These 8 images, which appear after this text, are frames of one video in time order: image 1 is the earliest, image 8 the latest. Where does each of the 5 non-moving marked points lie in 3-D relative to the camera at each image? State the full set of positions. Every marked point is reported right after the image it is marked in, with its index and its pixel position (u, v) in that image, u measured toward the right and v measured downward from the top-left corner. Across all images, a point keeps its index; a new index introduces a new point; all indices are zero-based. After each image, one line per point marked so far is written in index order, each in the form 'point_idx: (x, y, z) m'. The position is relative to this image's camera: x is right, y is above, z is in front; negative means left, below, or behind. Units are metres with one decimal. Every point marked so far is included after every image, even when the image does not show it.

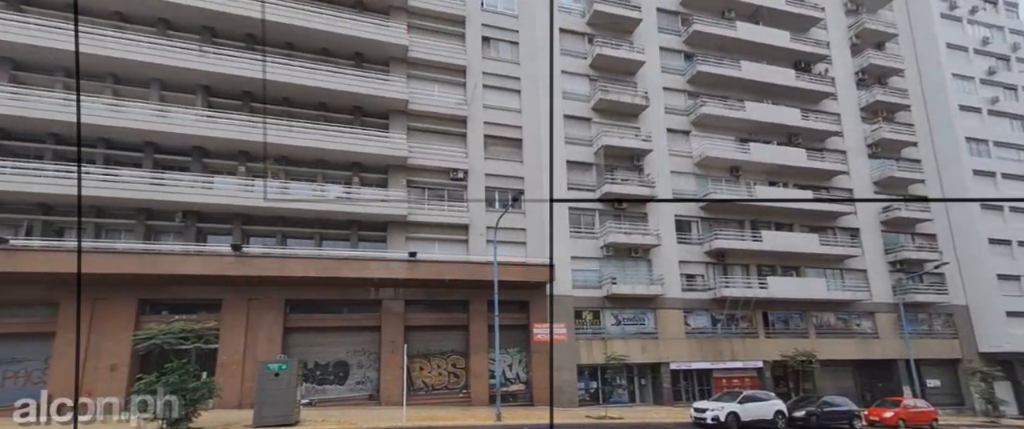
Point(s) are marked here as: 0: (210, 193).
0: (-11.9, +0.8, +19.5) m
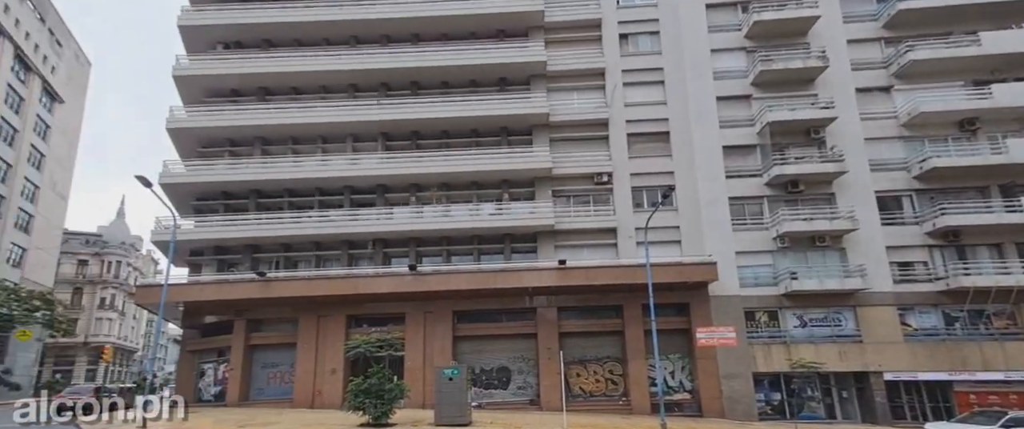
0: (-5.7, -0.4, +22.9) m
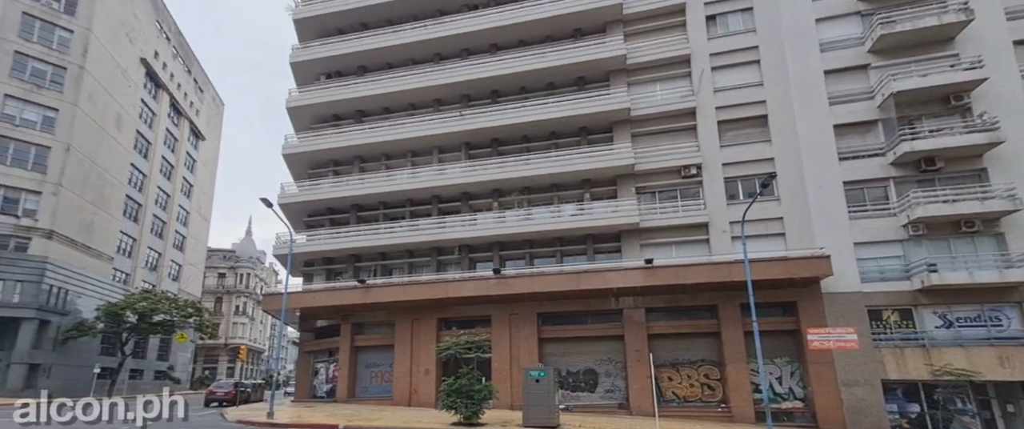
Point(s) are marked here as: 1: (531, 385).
0: (-1.8, -0.7, +23.5) m
1: (+0.6, -4.9, +14.2) m
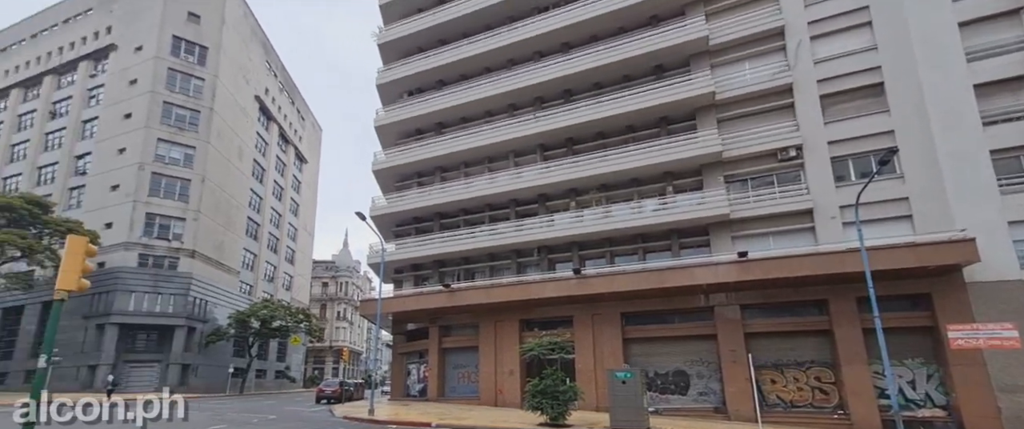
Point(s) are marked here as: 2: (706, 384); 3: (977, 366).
0: (+2.0, -0.6, +23.2) m
1: (+2.9, -4.7, +13.5) m
2: (+7.5, -6.5, +18.8) m
3: (+14.2, -4.7, +15.2) m
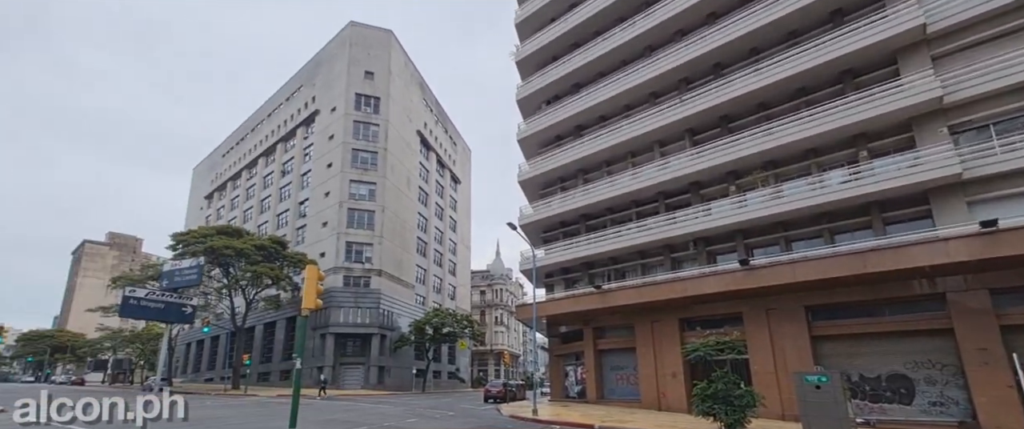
0: (+8.6, -0.1, +21.1) m
1: (+7.0, -4.2, +11.5) m
2: (+13.0, -5.6, +15.2) m
3: (+18.2, -3.3, +9.9) m
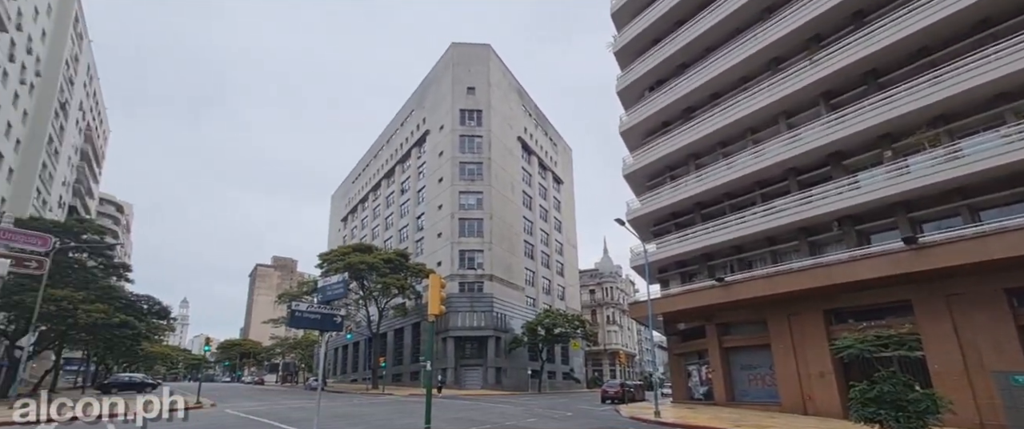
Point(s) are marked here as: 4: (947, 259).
0: (+12.8, +0.8, +18.2) m
1: (+9.5, -3.4, +9.2) m
2: (+16.3, -4.4, +11.5) m
3: (+20.1, -1.8, +5.2) m
4: (+13.0, -1.3, +14.8) m
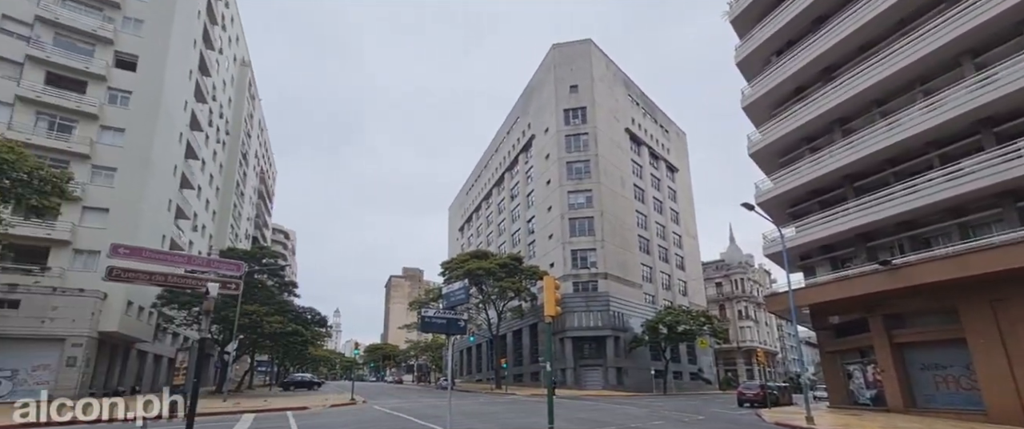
0: (+16.8, +2.1, +14.3) m
1: (+11.8, -2.4, +6.1) m
2: (+19.0, -2.9, +6.9) m
3: (+21.2, -0.1, -0.1) m
4: (+16.3, 0.0, +10.8) m
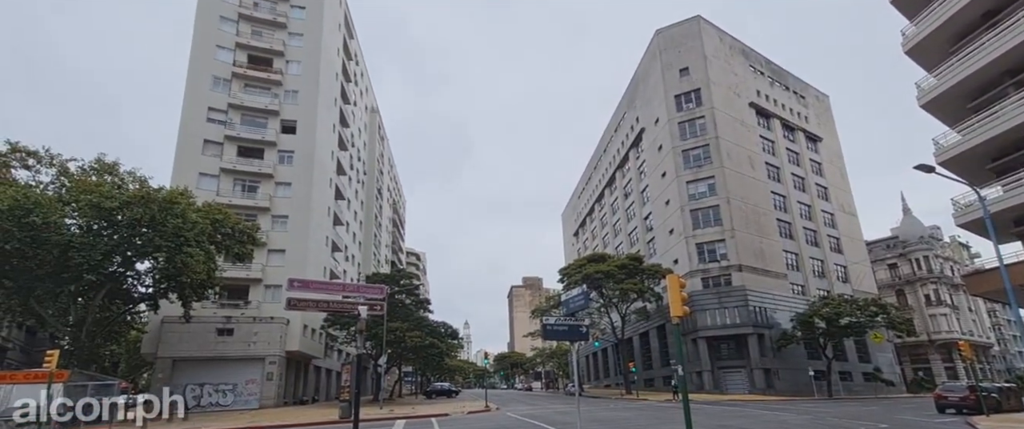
0: (+19.6, +3.5, +10.8) m
1: (+13.4, -1.5, +3.9) m
2: (+20.6, -1.3, +3.0) m
3: (+20.8, +1.7, -4.2) m
4: (+18.6, +1.3, +7.5) m
